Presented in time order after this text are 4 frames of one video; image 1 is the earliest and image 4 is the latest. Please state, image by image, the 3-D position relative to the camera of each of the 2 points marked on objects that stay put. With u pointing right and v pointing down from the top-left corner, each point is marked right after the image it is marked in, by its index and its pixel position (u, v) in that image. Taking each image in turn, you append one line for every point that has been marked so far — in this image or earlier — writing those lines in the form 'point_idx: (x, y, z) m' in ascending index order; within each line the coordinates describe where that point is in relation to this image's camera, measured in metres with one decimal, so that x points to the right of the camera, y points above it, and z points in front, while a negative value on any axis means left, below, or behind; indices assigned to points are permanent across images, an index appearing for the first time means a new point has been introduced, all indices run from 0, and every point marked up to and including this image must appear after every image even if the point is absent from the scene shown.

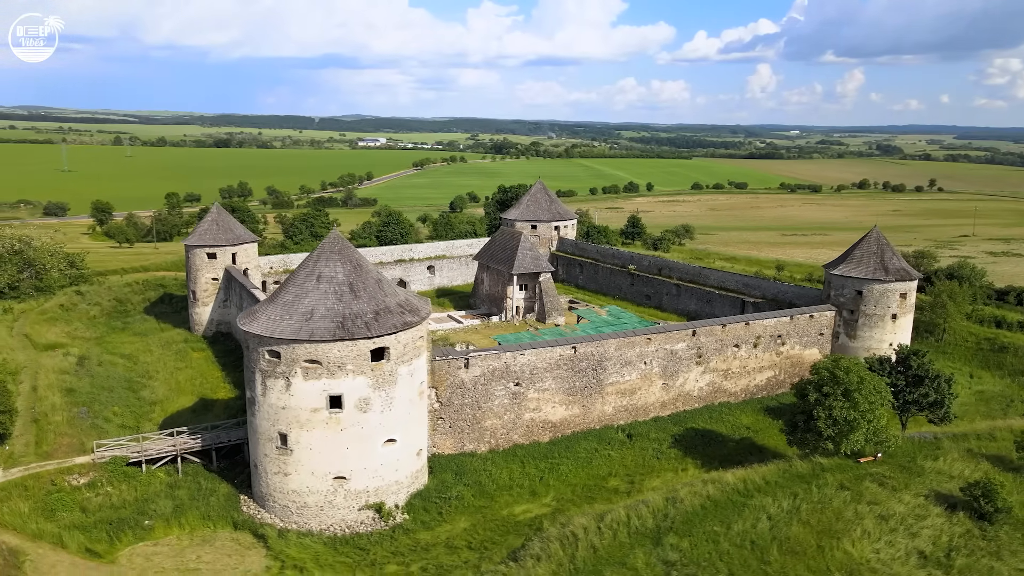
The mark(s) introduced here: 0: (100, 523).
0: (-10.6, -6.0, +16.3) m
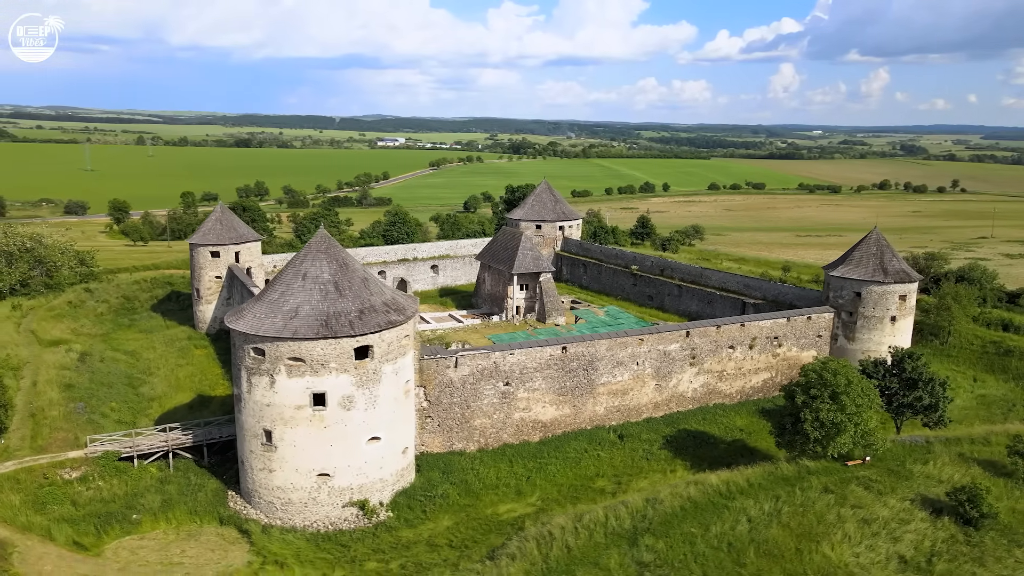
0: (-11.1, -6.0, +16.6) m
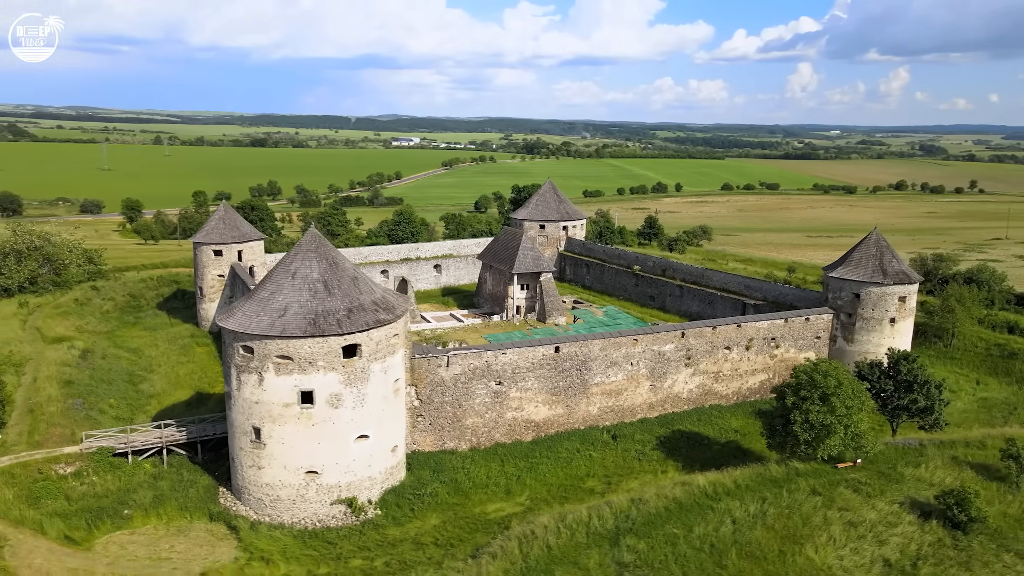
0: (-11.4, -5.9, +16.8) m
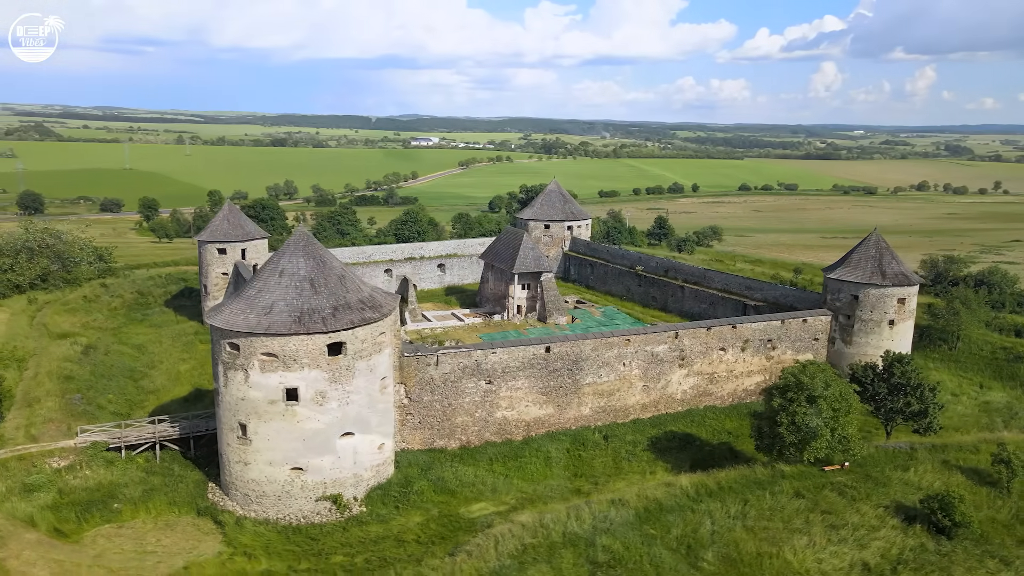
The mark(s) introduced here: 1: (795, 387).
0: (-11.9, -5.8, +17.1) m
1: (+7.7, -2.7, +17.3) m
